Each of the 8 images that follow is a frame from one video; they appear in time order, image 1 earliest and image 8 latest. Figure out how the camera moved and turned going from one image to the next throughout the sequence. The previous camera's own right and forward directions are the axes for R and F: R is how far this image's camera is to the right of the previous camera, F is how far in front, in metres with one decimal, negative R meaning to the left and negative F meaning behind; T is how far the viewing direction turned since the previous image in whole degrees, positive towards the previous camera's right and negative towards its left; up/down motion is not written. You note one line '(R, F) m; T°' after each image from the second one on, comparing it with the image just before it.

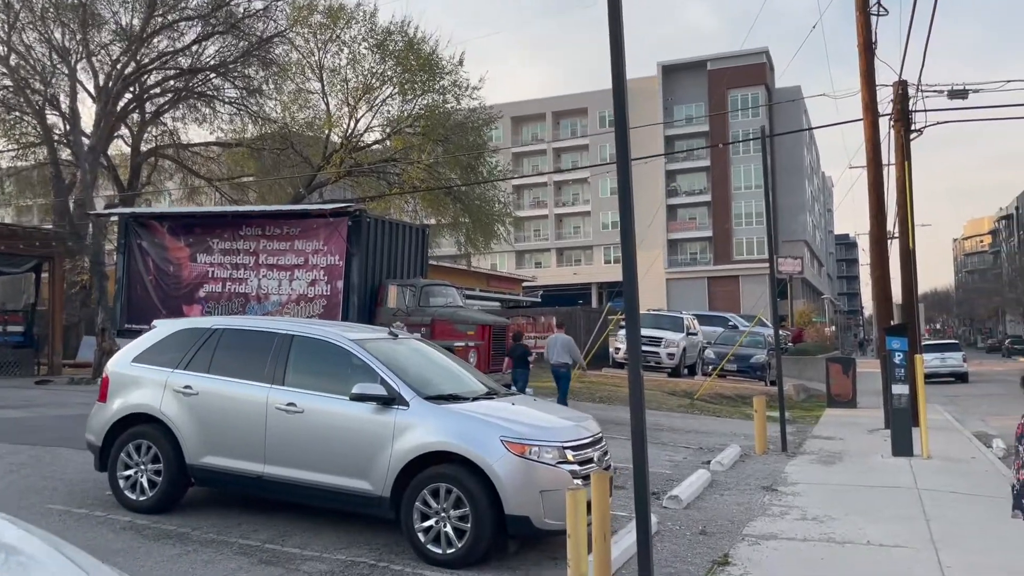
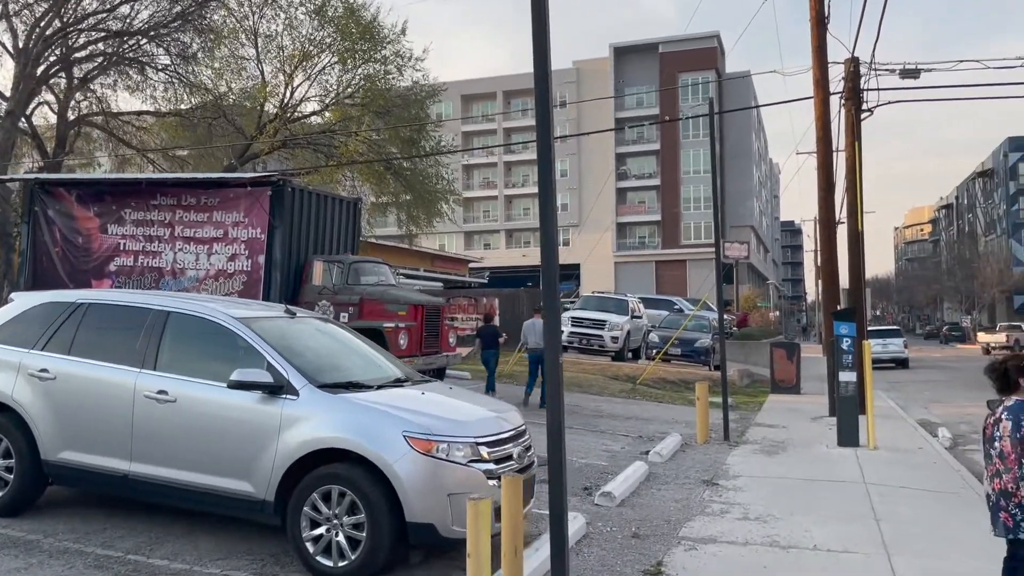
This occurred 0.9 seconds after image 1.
(+0.3, +0.8) m; +3°
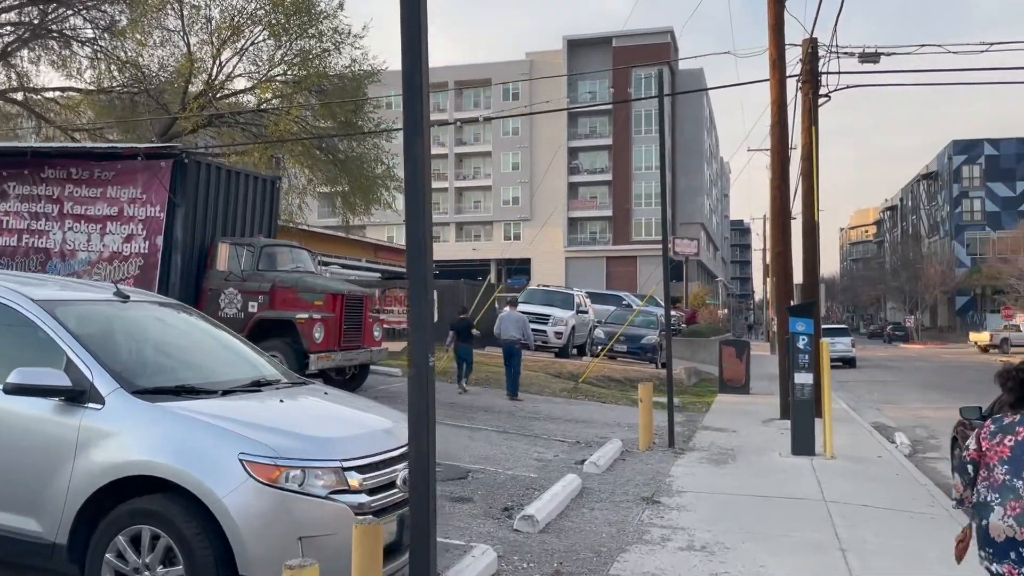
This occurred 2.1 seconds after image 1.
(+0.4, +1.3) m; +3°
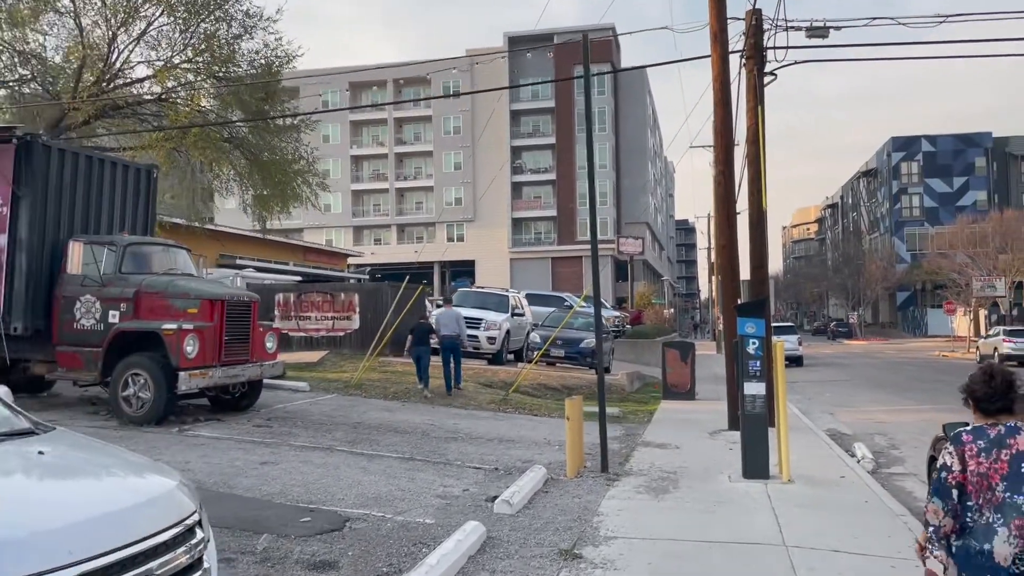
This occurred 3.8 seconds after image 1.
(+0.5, +1.7) m; +4°
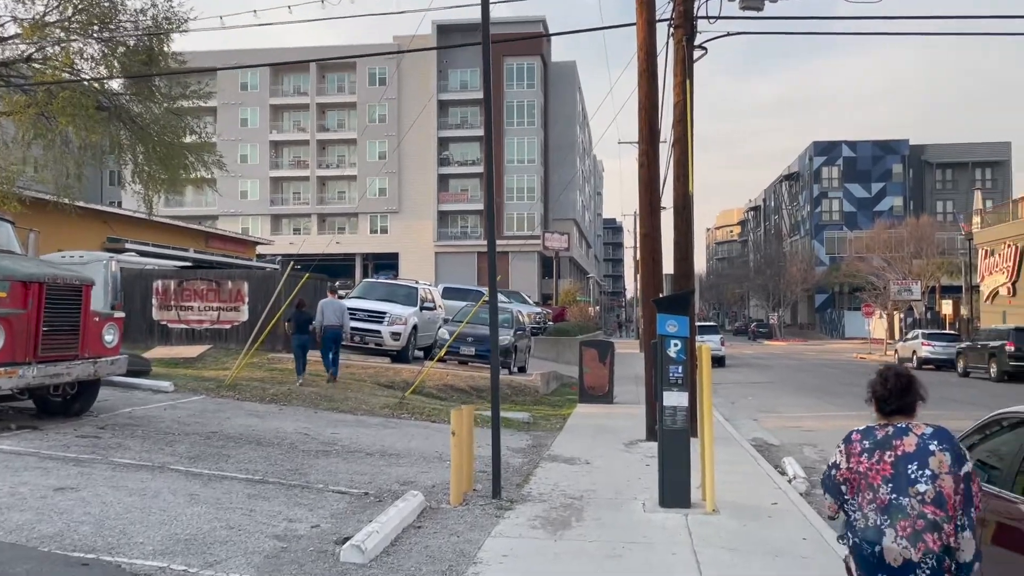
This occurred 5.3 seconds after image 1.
(+0.5, +1.6) m; +5°
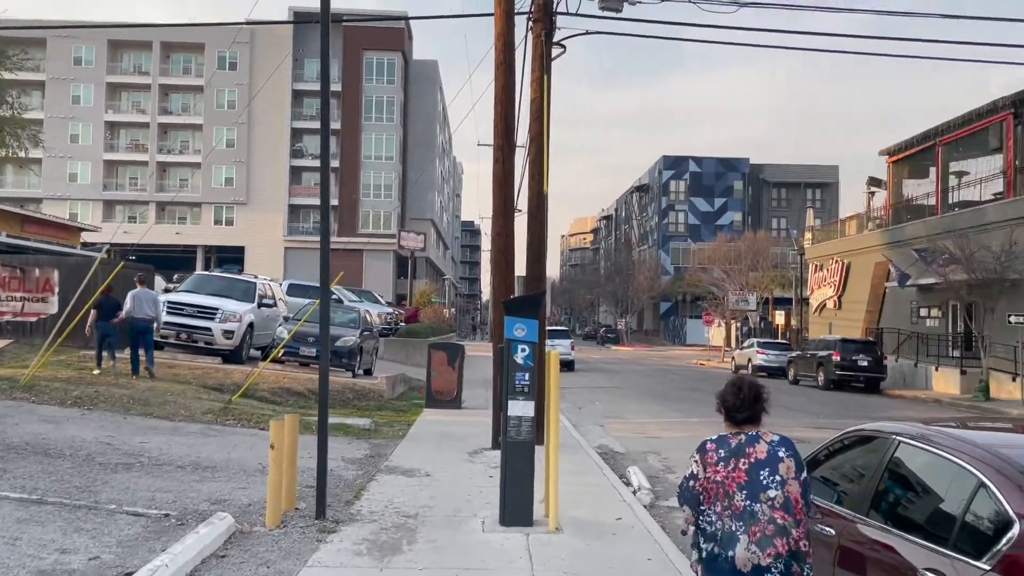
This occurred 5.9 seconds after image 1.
(+0.2, +0.6) m; +10°
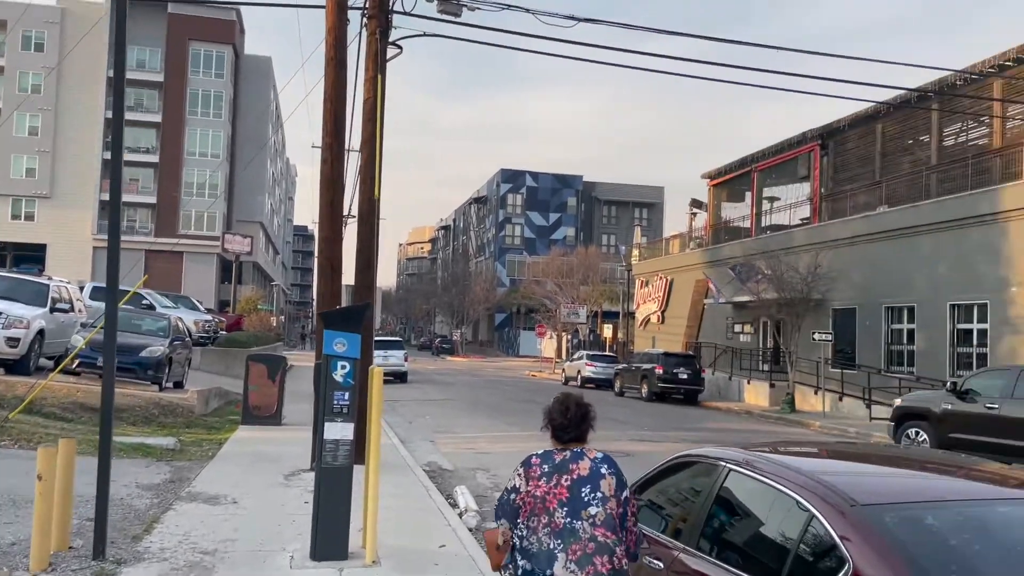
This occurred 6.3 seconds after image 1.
(+0.1, +0.4) m; +11°
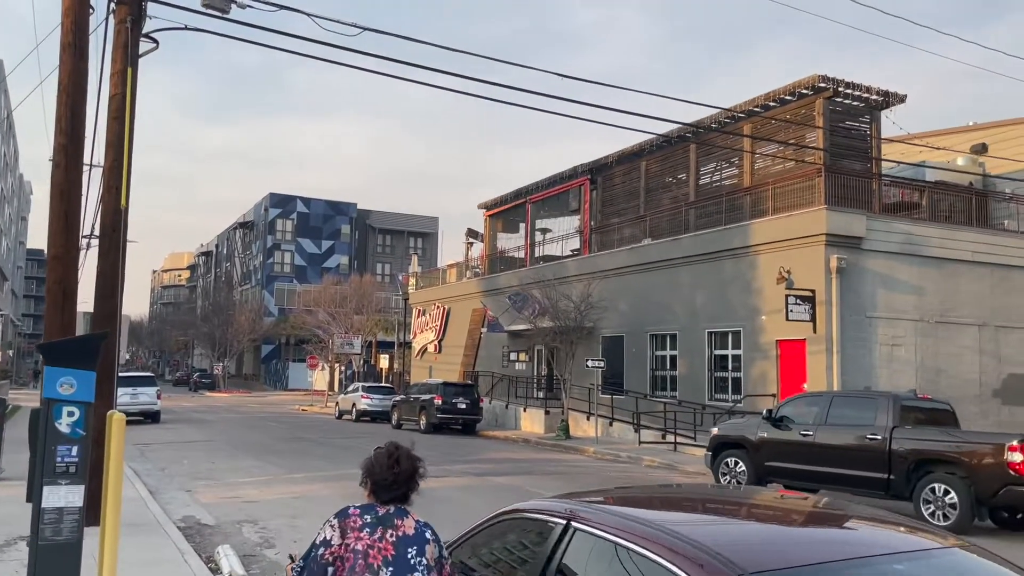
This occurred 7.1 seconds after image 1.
(-0.1, +0.7) m; +16°
